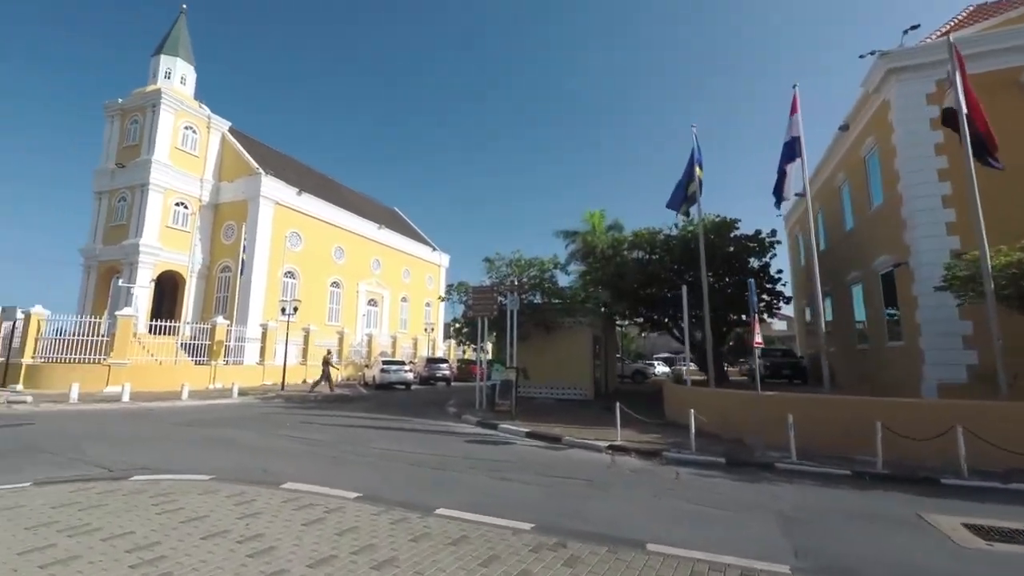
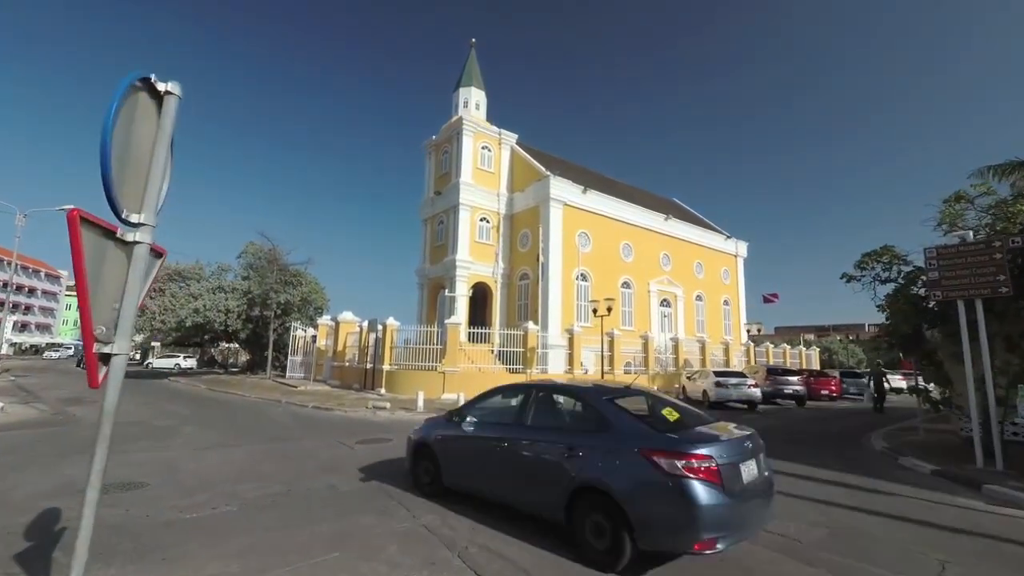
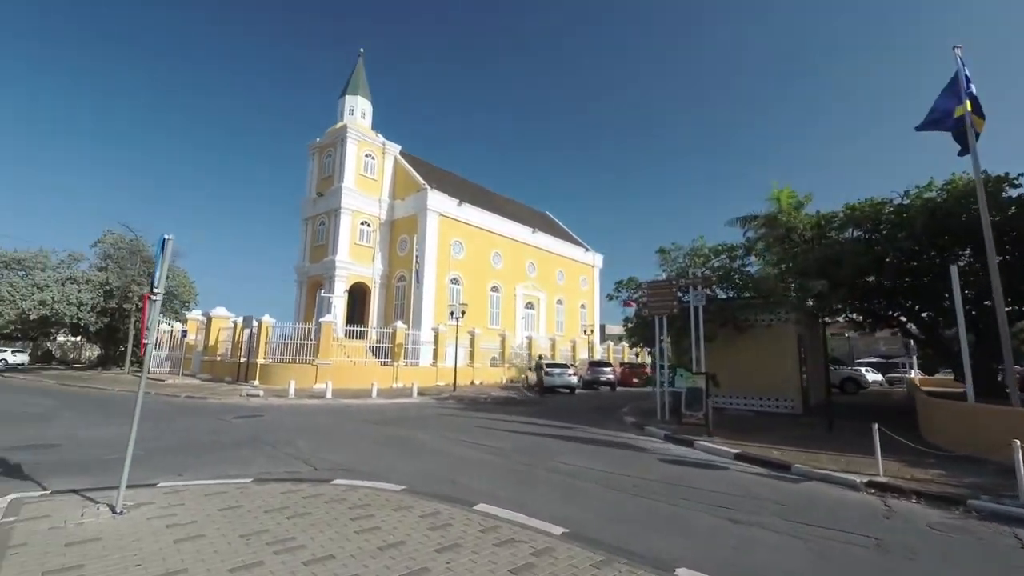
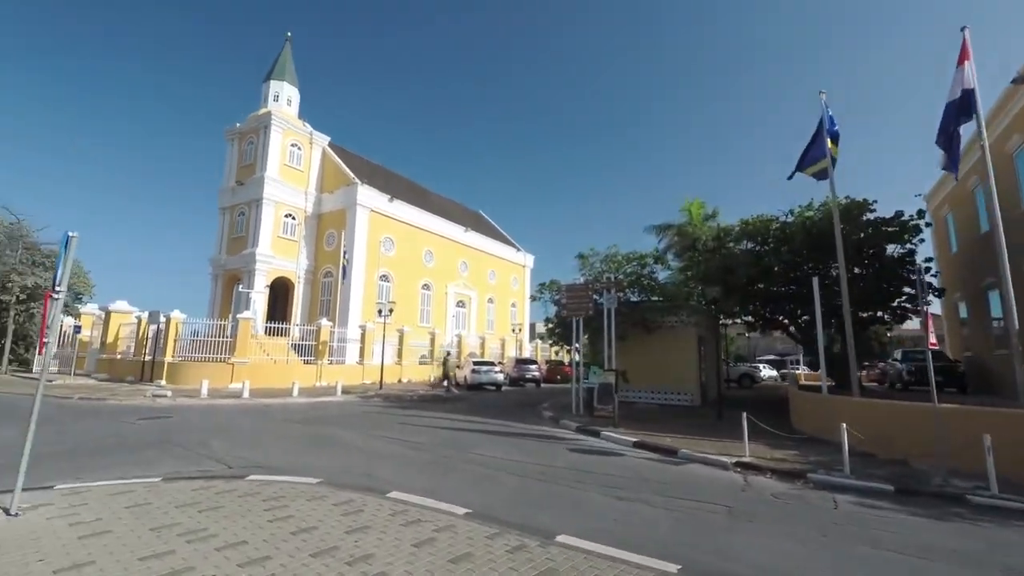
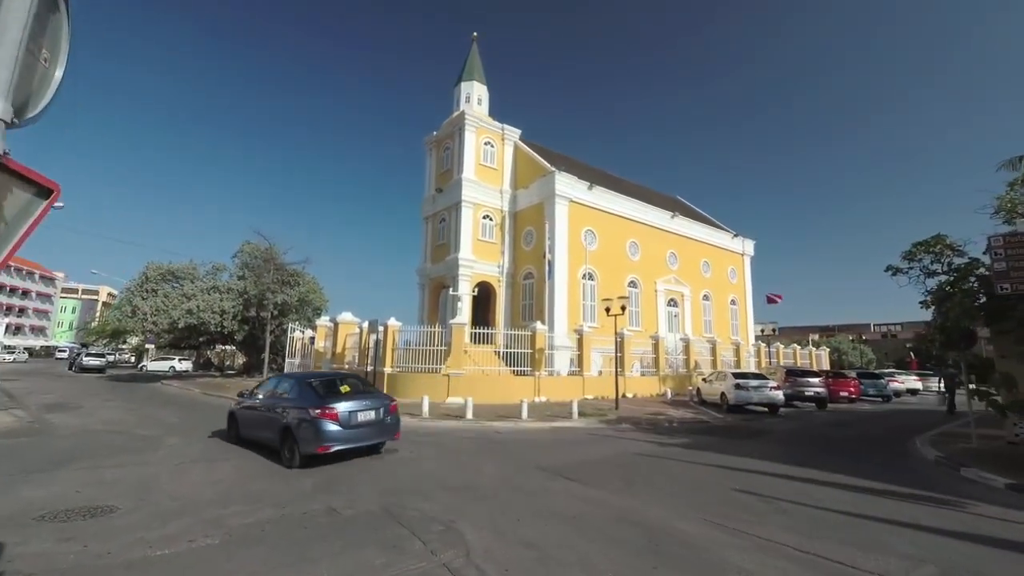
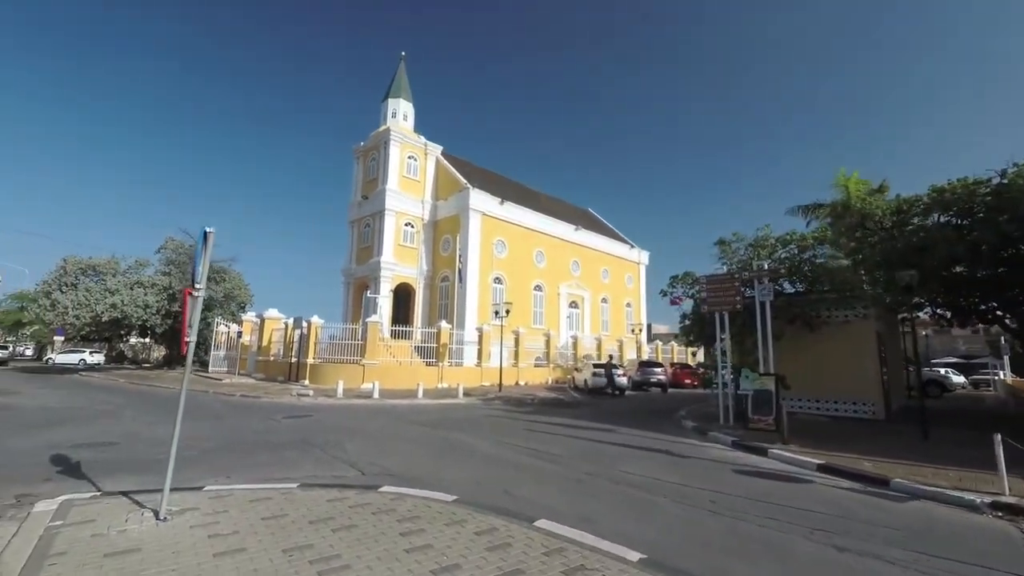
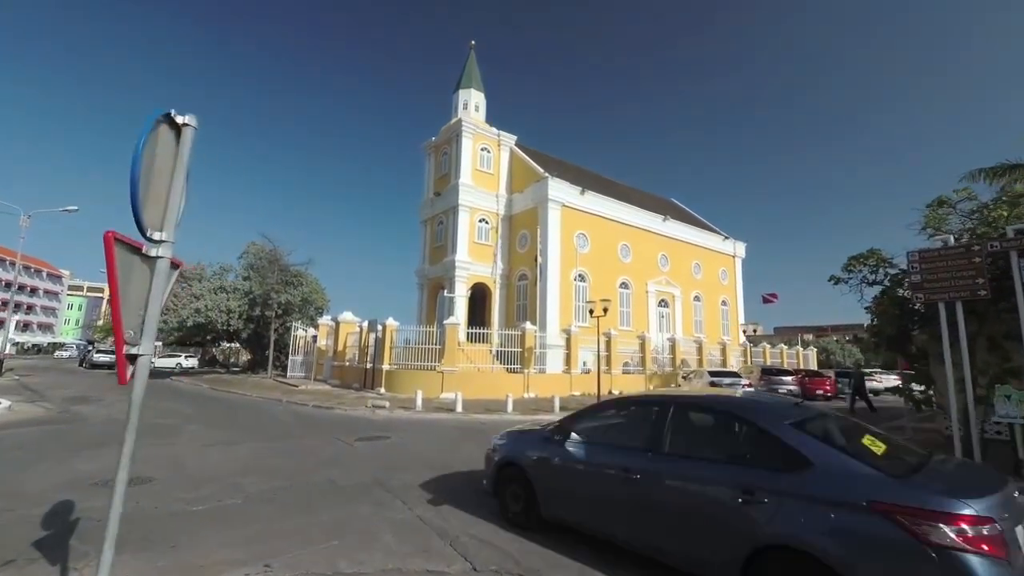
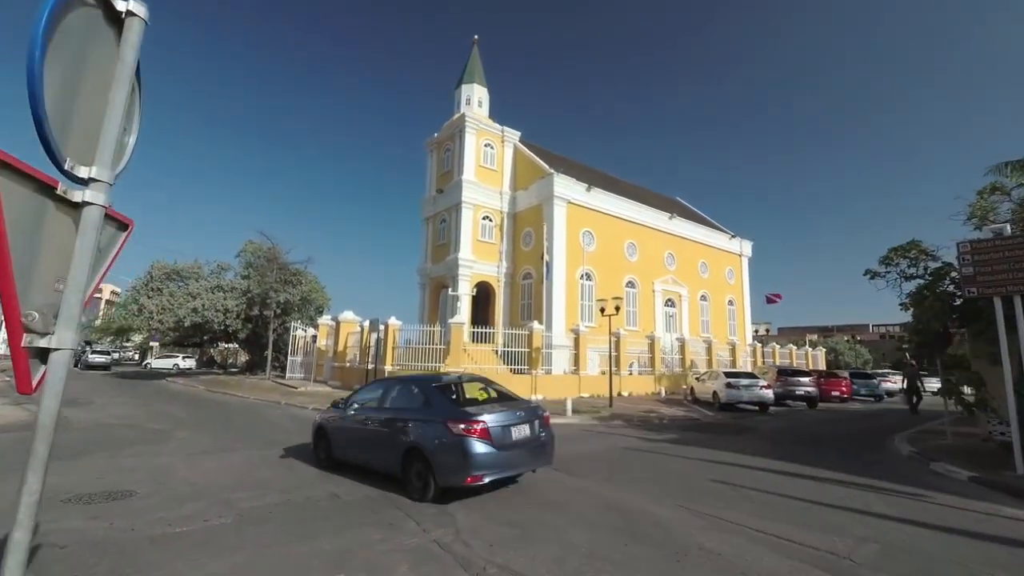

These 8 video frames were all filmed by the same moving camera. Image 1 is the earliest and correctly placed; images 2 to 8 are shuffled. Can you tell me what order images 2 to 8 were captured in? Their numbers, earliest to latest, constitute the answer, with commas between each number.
4, 3, 6, 7, 2, 8, 5
